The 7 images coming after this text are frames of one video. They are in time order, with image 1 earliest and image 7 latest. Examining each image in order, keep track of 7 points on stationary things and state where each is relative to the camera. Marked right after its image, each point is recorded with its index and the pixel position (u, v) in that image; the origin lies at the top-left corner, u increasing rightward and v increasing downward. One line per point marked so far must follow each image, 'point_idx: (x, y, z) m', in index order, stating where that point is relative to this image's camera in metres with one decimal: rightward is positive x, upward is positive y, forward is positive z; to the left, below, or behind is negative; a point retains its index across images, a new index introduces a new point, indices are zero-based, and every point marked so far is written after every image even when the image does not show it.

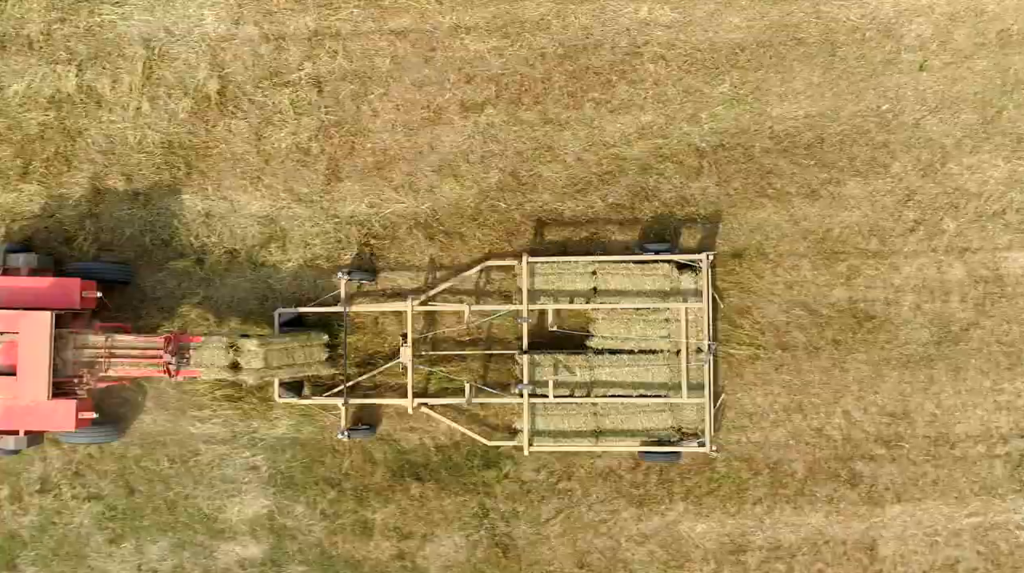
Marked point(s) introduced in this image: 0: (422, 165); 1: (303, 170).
0: (-1.2, +1.7, +17.2) m
1: (-2.9, +1.6, +17.4) m
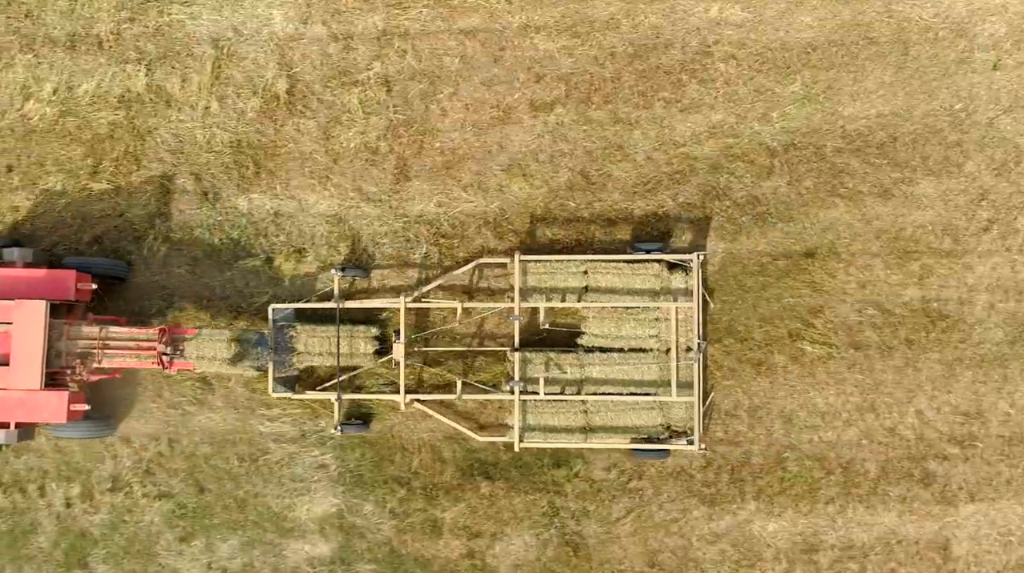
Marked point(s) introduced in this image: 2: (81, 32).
0: (-0.3, +1.7, +17.2) m
1: (-2.0, +1.6, +17.4) m
2: (-6.0, +3.6, +17.4) m
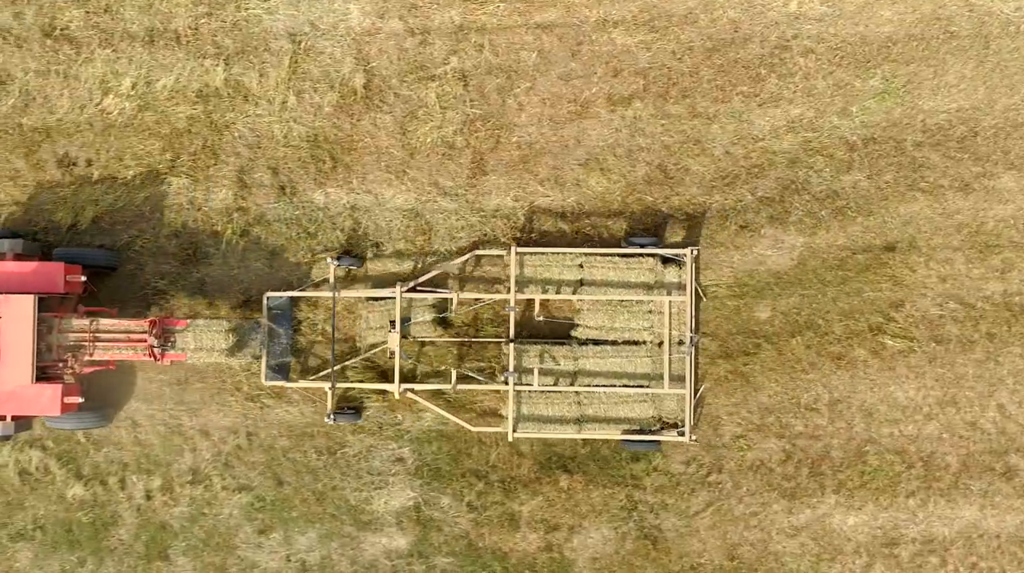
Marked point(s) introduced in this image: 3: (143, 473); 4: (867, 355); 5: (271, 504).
0: (+0.8, +1.8, +17.3) m
1: (-0.9, +1.7, +17.4) m
2: (-5.0, +3.7, +17.5) m
3: (-5.1, -2.6, +17.0) m
4: (+4.7, -0.9, +16.5) m
5: (-3.3, -3.0, +17.1) m
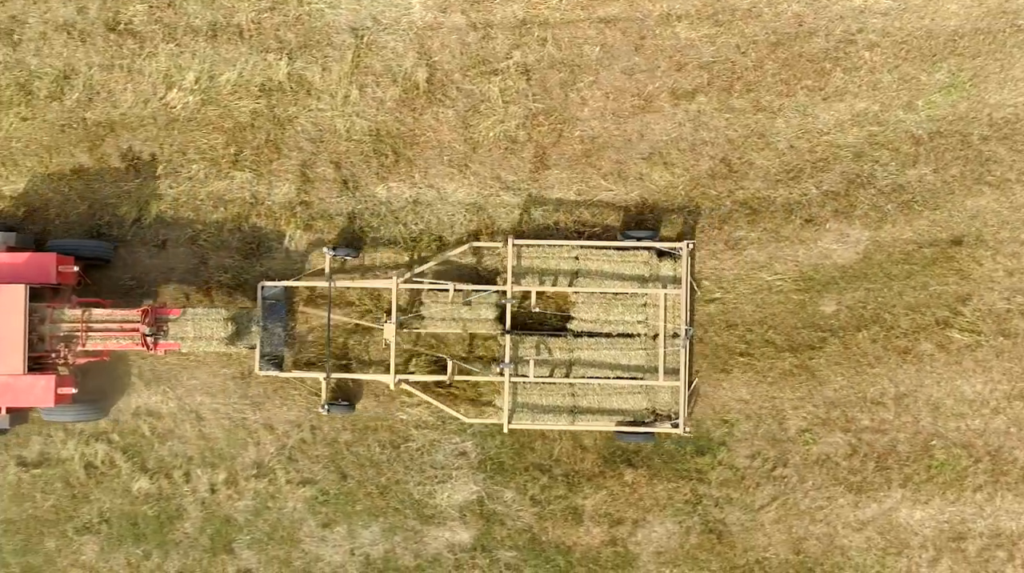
0: (+1.7, +1.9, +17.3) m
1: (0.0, +1.8, +17.5) m
2: (-4.1, +3.7, +17.5) m
3: (-4.2, -2.5, +17.0) m
4: (+5.6, -0.8, +16.5) m
5: (-2.5, -2.9, +17.1) m
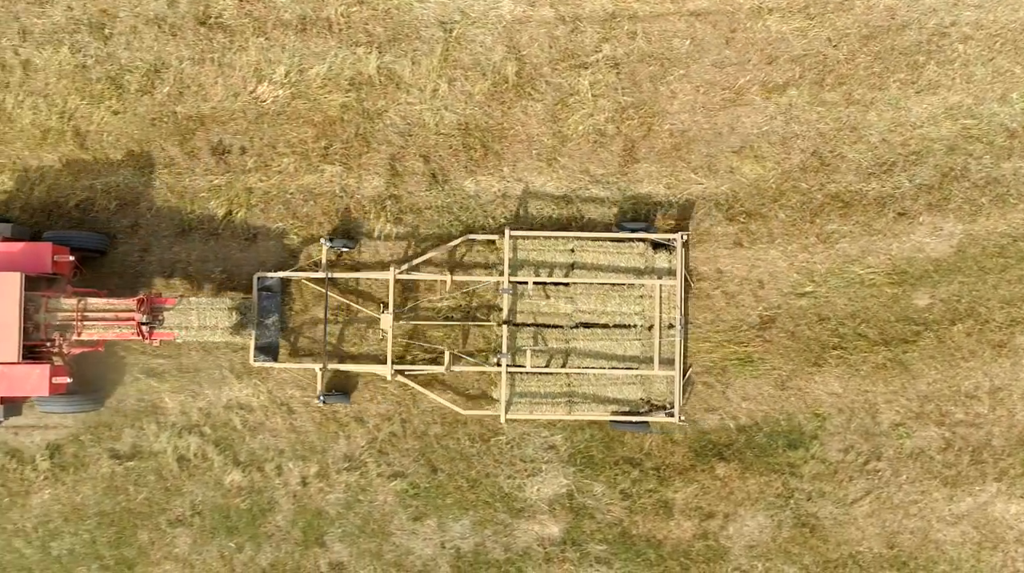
0: (+2.9, +1.9, +17.3) m
1: (+1.2, +1.9, +17.4) m
2: (-2.8, +3.8, +17.5) m
3: (-2.9, -2.4, +17.1) m
4: (+6.8, -0.7, +16.5) m
5: (-1.2, -2.8, +17.2) m
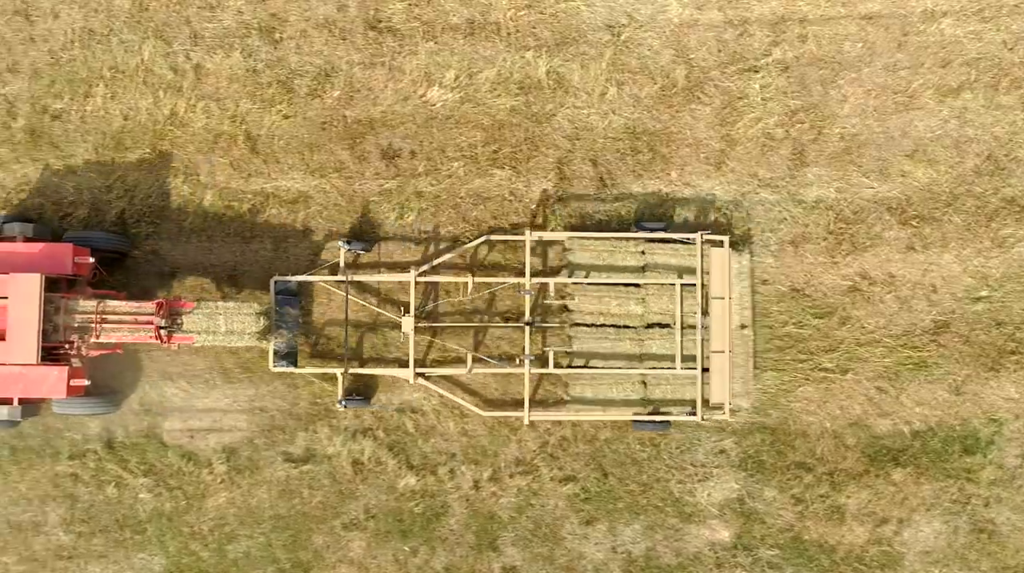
0: (+5.3, +1.9, +17.2) m
1: (+3.6, +1.8, +17.4) m
2: (-0.5, +3.8, +17.5) m
3: (-0.6, -2.4, +17.1) m
4: (+9.2, -0.8, +16.4) m
5: (+1.2, -2.9, +17.1) m
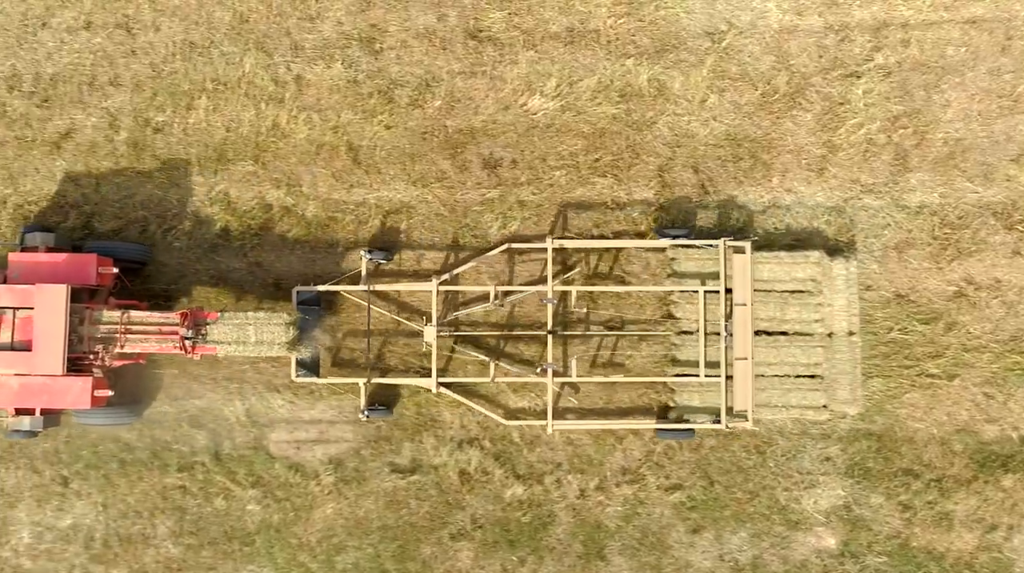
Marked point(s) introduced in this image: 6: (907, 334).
0: (+6.7, +1.8, +17.1) m
1: (+5.0, +1.8, +17.3) m
2: (+1.0, +3.7, +17.5) m
3: (+0.9, -2.6, +17.1) m
4: (+10.6, -0.8, +16.2) m
5: (+2.6, -3.0, +17.1) m
6: (+5.4, -0.7, +17.1) m
